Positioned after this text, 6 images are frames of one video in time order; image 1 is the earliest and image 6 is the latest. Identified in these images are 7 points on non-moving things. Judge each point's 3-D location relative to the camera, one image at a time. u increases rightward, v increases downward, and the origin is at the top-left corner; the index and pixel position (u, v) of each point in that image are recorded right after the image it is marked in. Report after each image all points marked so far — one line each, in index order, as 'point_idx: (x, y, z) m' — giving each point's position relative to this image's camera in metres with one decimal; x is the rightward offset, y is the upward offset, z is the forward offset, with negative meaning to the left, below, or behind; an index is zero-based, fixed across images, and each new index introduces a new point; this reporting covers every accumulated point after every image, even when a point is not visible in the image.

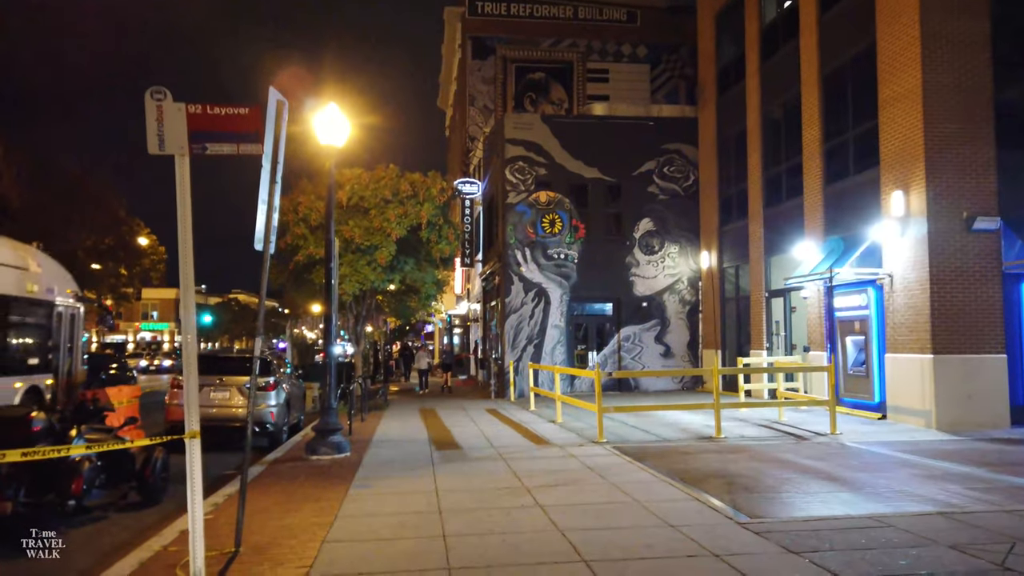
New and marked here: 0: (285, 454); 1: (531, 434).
0: (-3.7, -2.7, +12.2) m
1: (+0.4, -2.7, +13.9) m
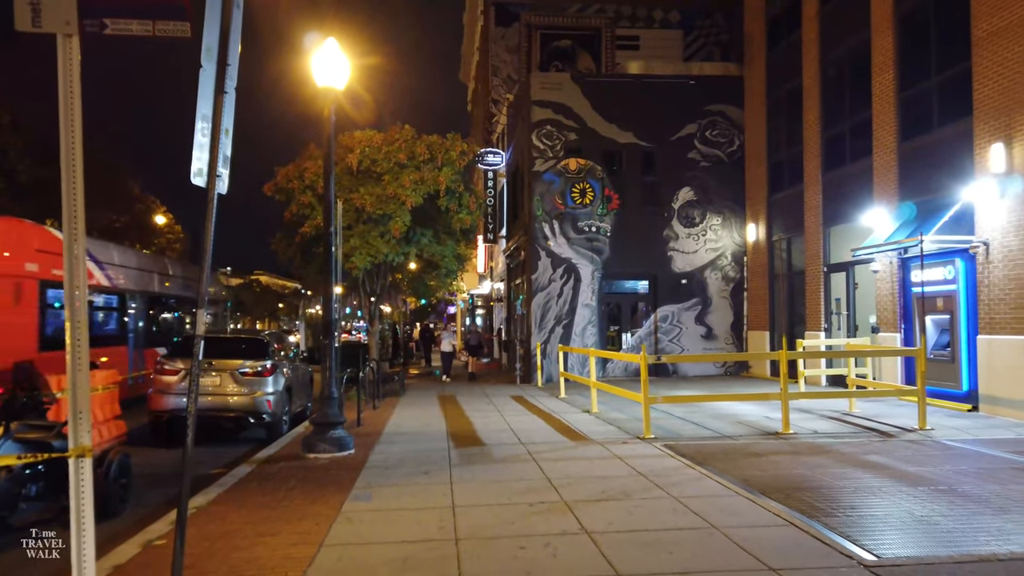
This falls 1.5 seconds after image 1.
0: (-3.2, -2.2, +10.4) m
1: (+0.9, -2.3, +12.0) m
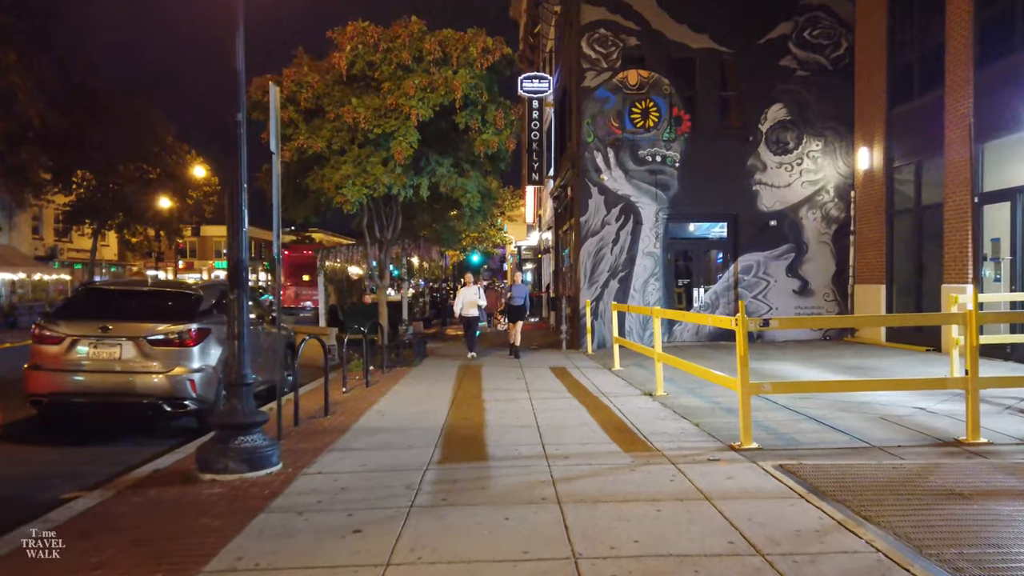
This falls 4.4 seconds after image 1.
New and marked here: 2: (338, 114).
0: (-3.1, -1.6, +6.8) m
1: (+1.2, -1.5, +8.1) m
2: (-3.1, +3.1, +13.3) m
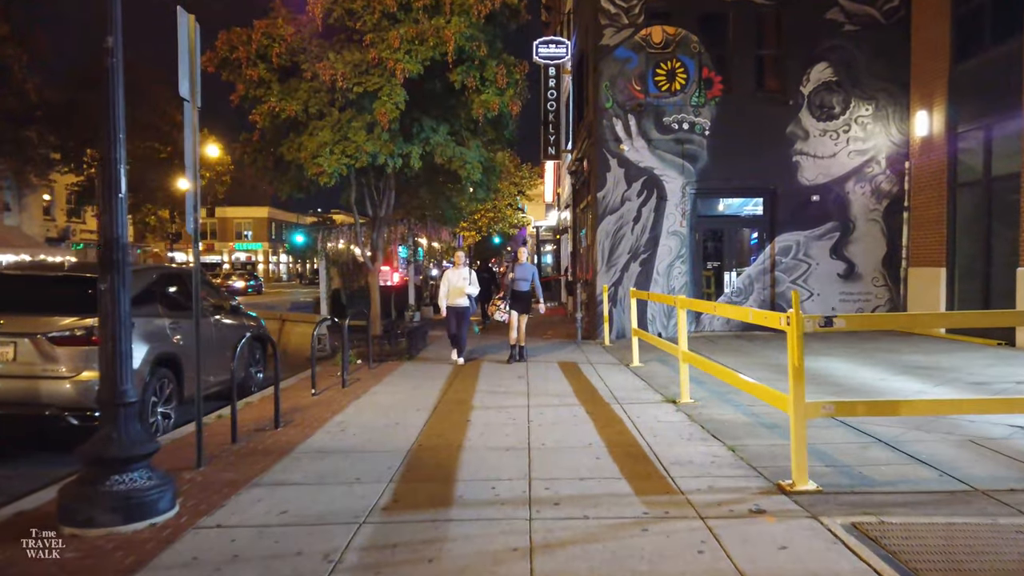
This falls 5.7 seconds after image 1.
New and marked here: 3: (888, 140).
0: (-3.3, -1.5, +5.2) m
1: (+1.0, -1.4, +6.3) m
2: (-3.0, +3.3, +11.6) m
3: (+7.8, +3.1, +15.5) m
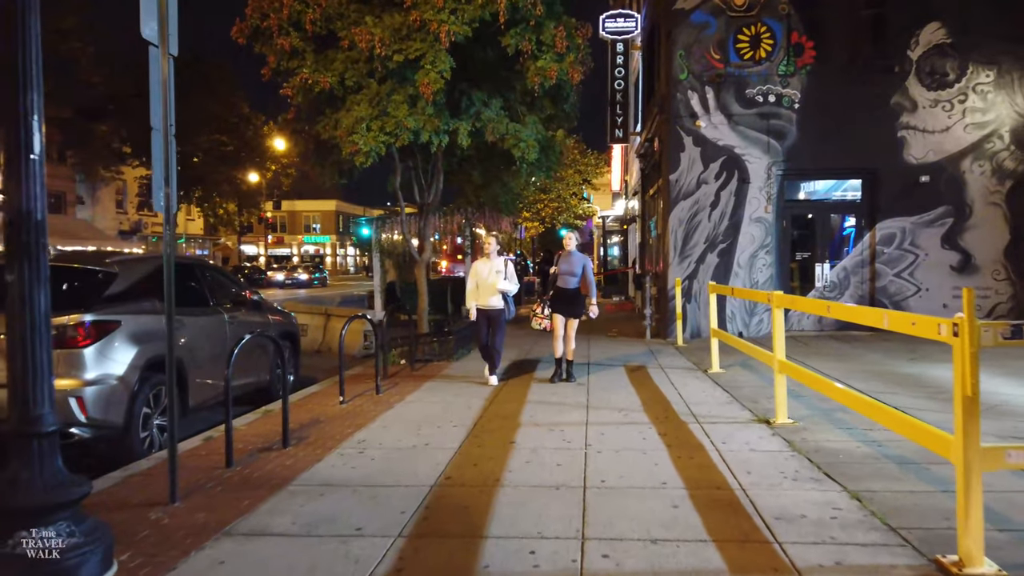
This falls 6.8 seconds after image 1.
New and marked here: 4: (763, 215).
0: (-3.0, -1.4, +4.1) m
1: (+1.4, -1.3, +4.8) m
2: (-2.2, +3.4, +10.4) m
3: (+8.9, +3.1, +13.3) m
4: (+4.6, +1.4, +13.9) m
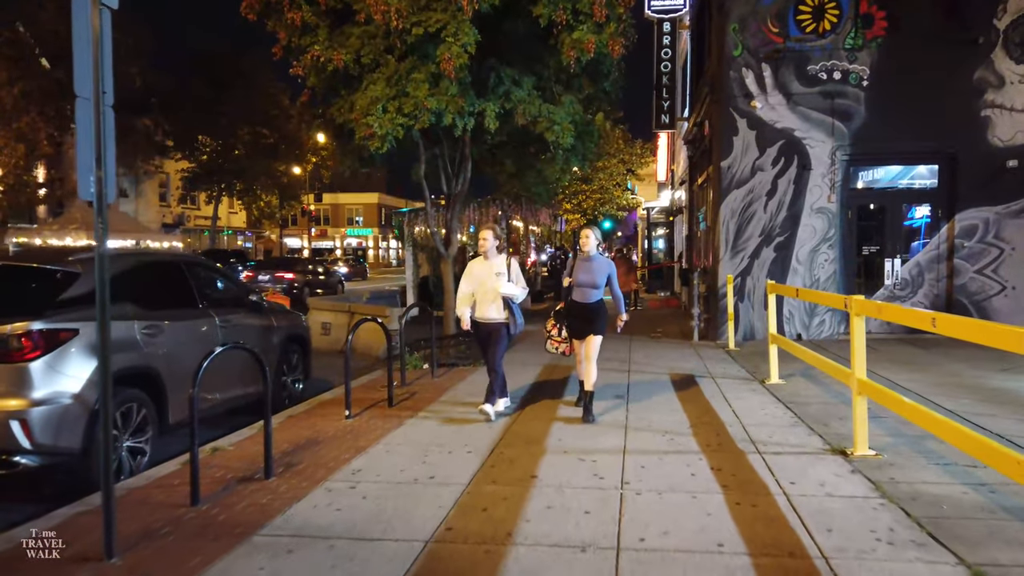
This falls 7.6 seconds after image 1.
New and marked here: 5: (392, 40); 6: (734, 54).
0: (-3.0, -1.5, +3.2) m
1: (+1.4, -1.4, +3.7) m
2: (-1.8, +3.4, +9.4) m
3: (+9.5, +3.2, +11.7) m
4: (+5.2, +1.4, +12.5) m
5: (-1.5, +3.1, +9.4) m
6: (+3.7, +3.9, +12.5) m
